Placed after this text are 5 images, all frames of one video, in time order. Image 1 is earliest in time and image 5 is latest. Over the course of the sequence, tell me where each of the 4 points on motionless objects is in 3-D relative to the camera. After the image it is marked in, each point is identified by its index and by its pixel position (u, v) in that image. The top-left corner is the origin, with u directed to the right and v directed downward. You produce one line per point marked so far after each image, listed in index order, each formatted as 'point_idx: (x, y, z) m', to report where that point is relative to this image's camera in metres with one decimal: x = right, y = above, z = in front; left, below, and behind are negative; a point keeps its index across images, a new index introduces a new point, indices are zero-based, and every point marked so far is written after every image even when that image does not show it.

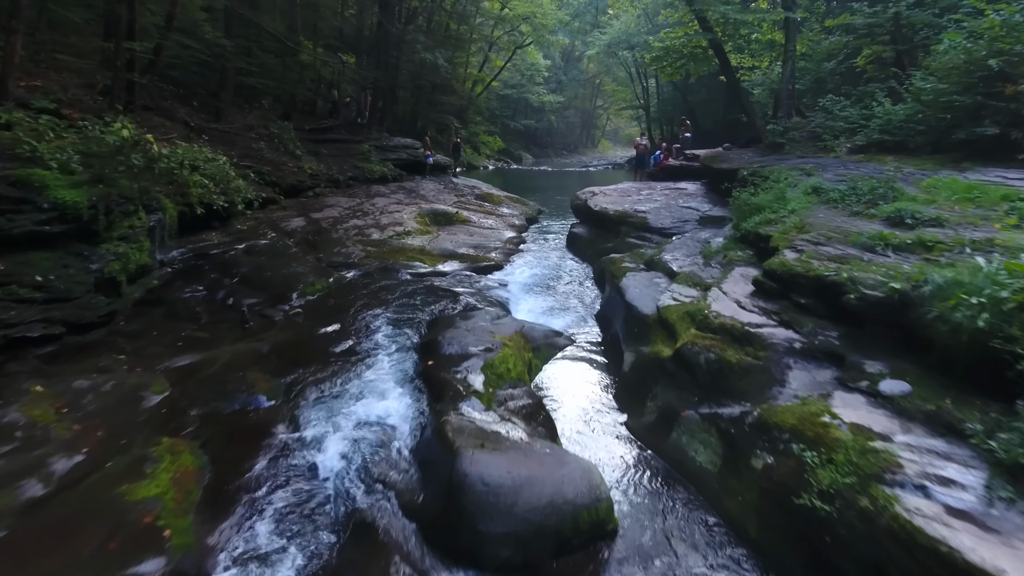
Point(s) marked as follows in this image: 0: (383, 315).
0: (-1.6, -0.3, +8.3) m
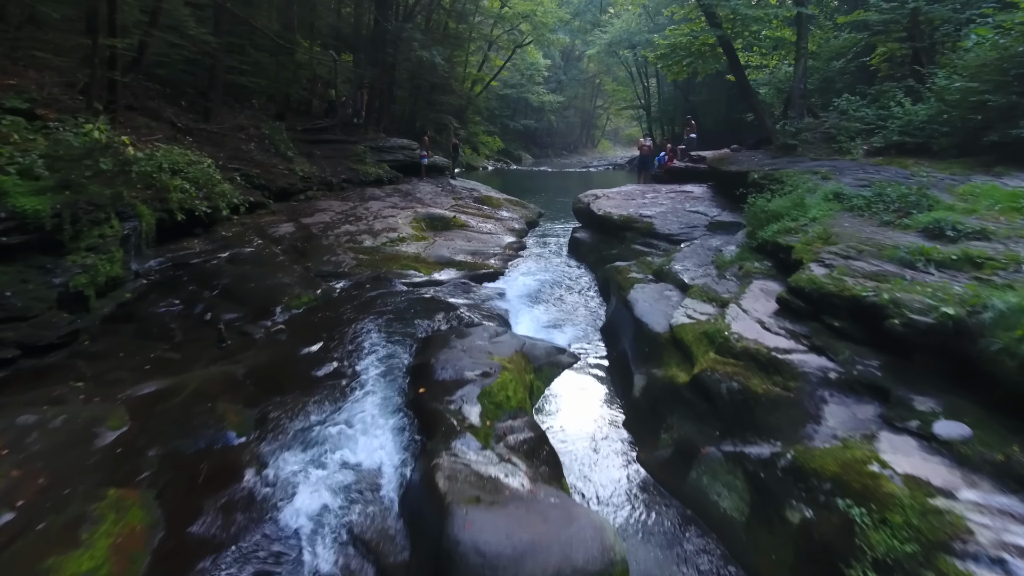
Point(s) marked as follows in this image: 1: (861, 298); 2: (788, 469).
0: (-1.6, -0.5, +7.7) m
1: (+2.6, -0.1, +5.0) m
2: (+1.8, -1.1, +4.3) m
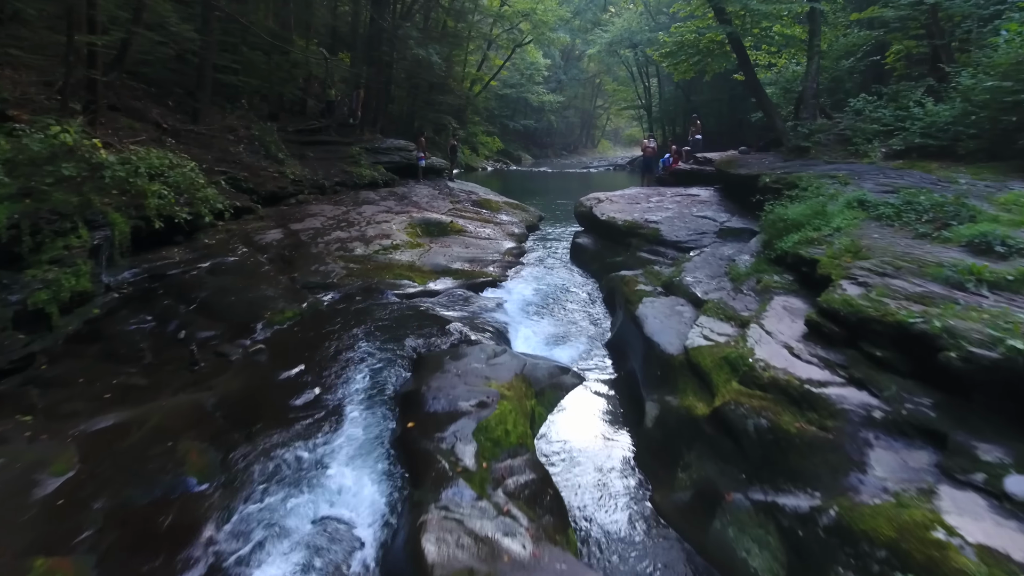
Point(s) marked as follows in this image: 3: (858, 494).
0: (-1.6, -0.7, +7.1) m
1: (+2.6, -0.2, +4.4) m
2: (+1.8, -1.3, +3.7) m
3: (+2.0, -1.1, +3.8) m
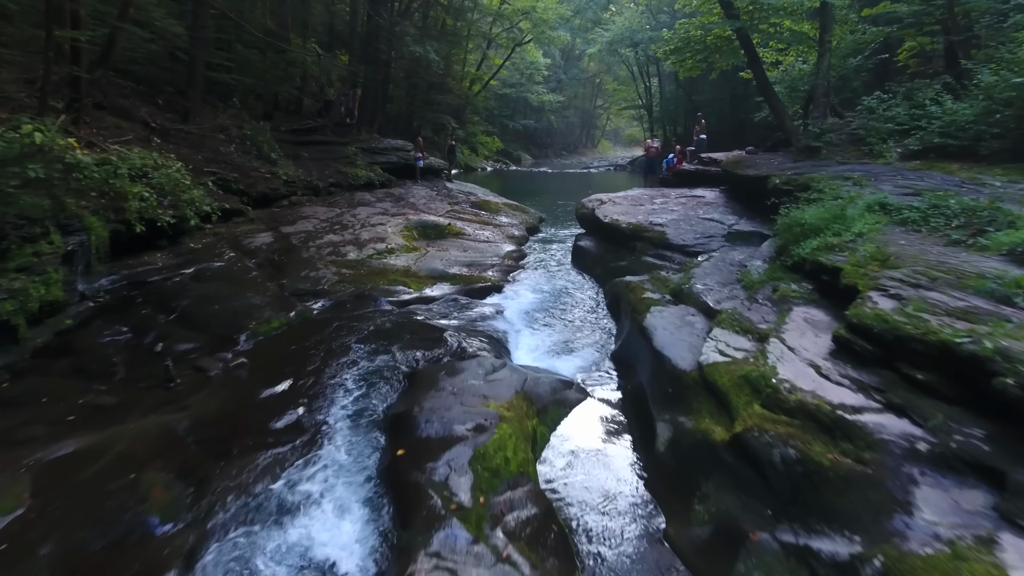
0: (-1.6, -0.8, +6.6) m
1: (+2.6, -0.3, +3.9) m
2: (+1.8, -1.4, +3.3) m
3: (+2.0, -1.2, +3.3) m
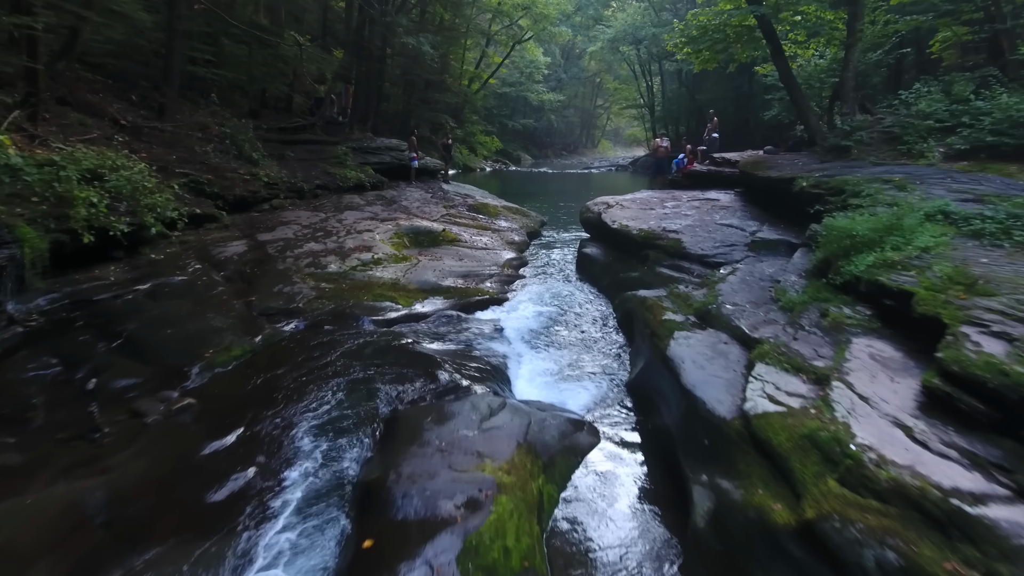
0: (-1.6, -1.0, +5.6) m
1: (+2.6, -0.5, +2.9) m
2: (+1.8, -1.6, +2.2) m
3: (+2.0, -1.5, +2.3) m
